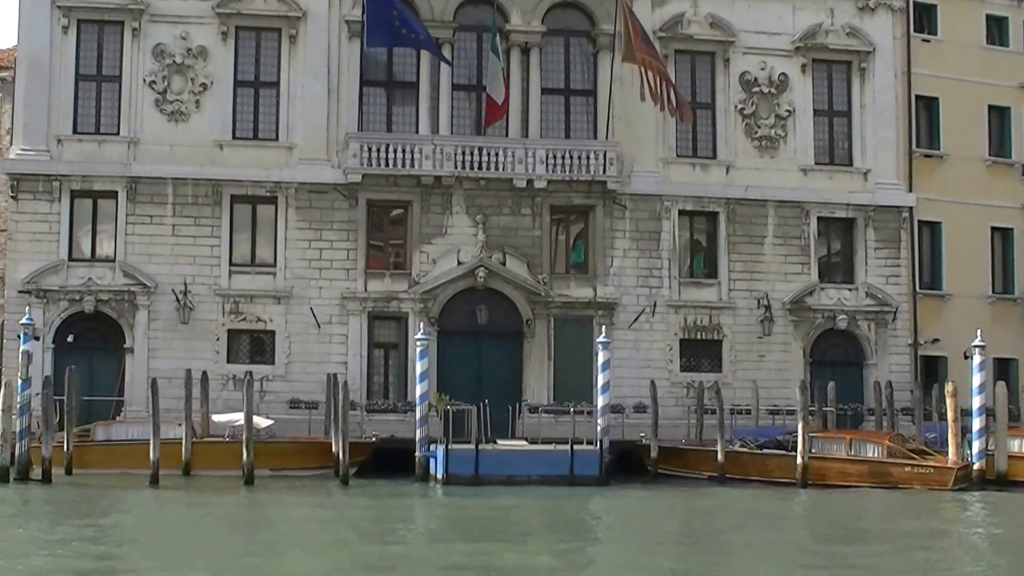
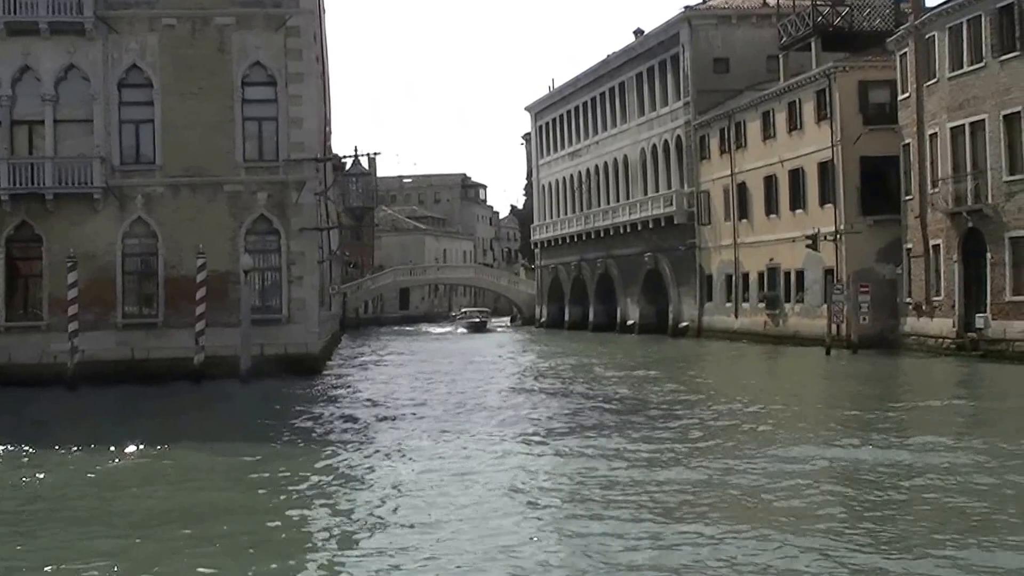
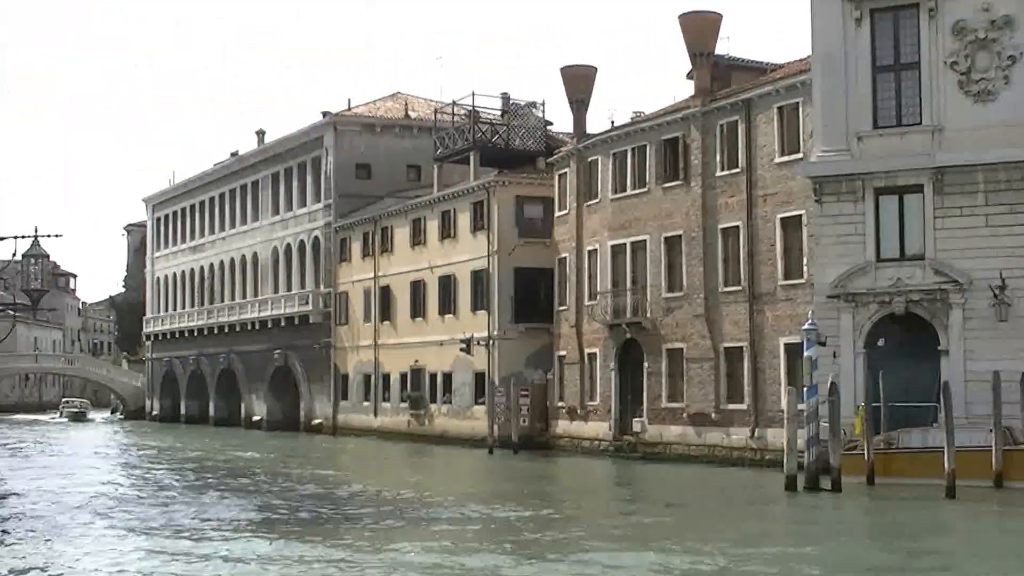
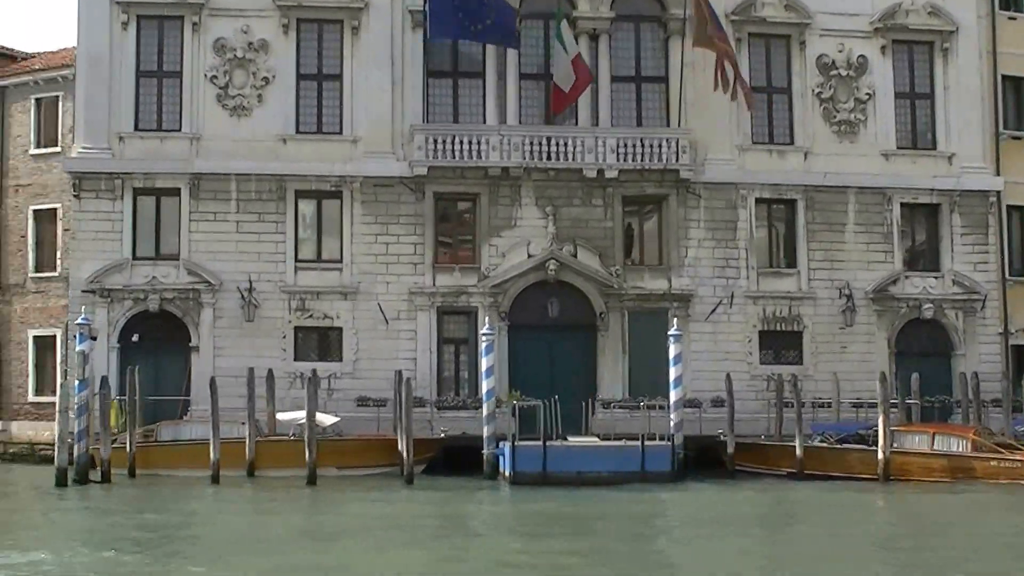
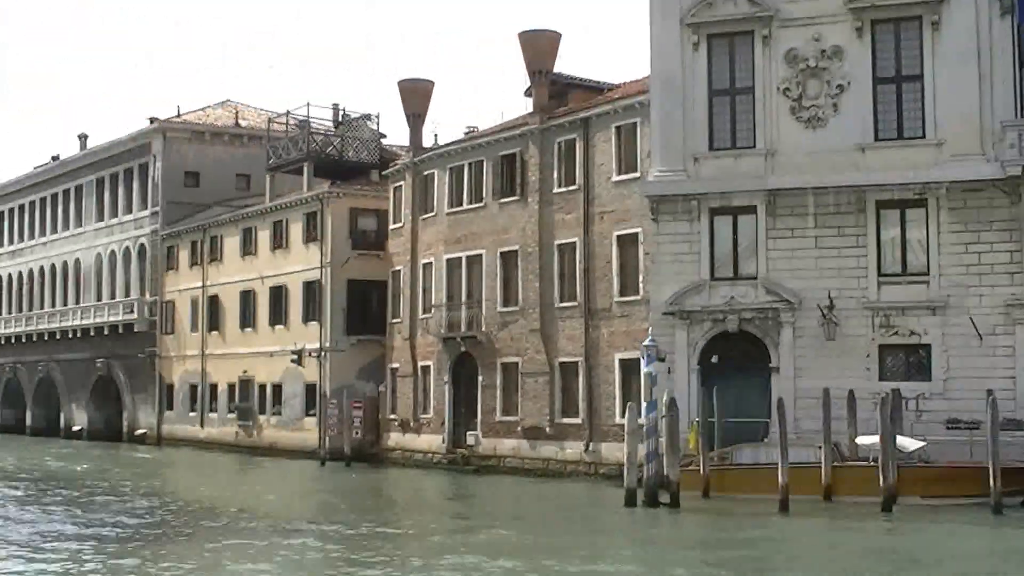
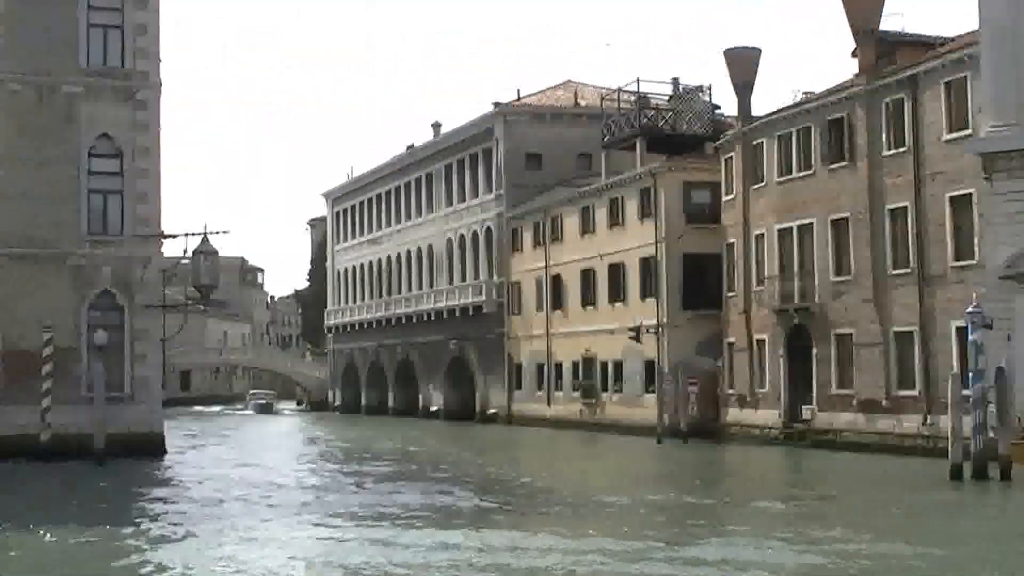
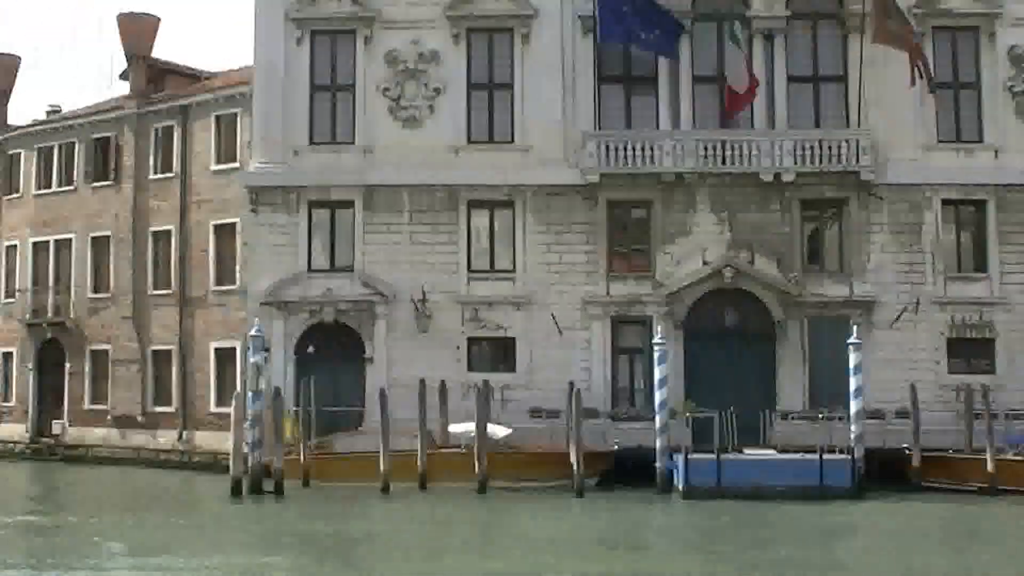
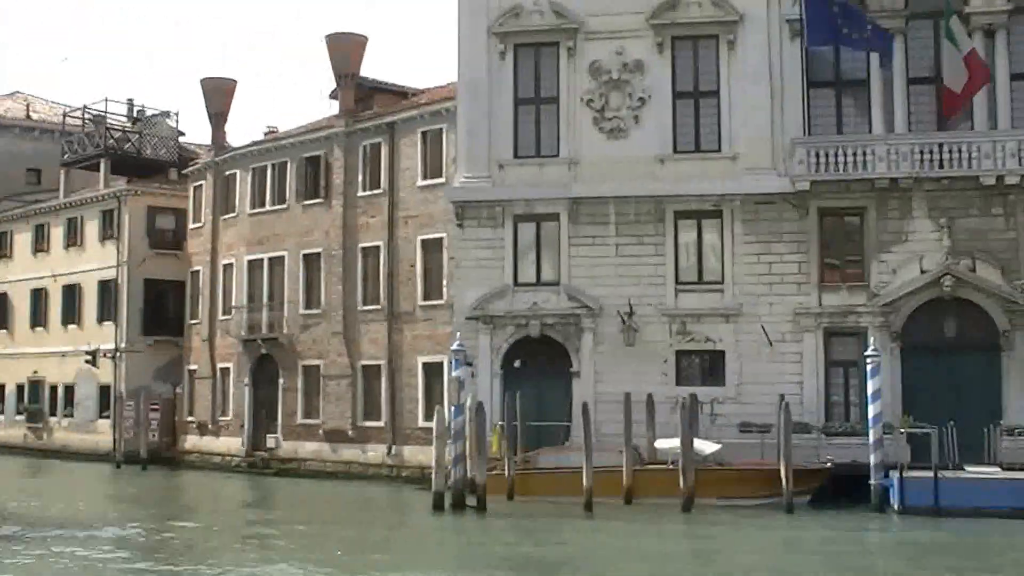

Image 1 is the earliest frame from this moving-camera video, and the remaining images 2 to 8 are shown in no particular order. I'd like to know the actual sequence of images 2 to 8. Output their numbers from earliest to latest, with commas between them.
4, 7, 8, 5, 3, 6, 2
